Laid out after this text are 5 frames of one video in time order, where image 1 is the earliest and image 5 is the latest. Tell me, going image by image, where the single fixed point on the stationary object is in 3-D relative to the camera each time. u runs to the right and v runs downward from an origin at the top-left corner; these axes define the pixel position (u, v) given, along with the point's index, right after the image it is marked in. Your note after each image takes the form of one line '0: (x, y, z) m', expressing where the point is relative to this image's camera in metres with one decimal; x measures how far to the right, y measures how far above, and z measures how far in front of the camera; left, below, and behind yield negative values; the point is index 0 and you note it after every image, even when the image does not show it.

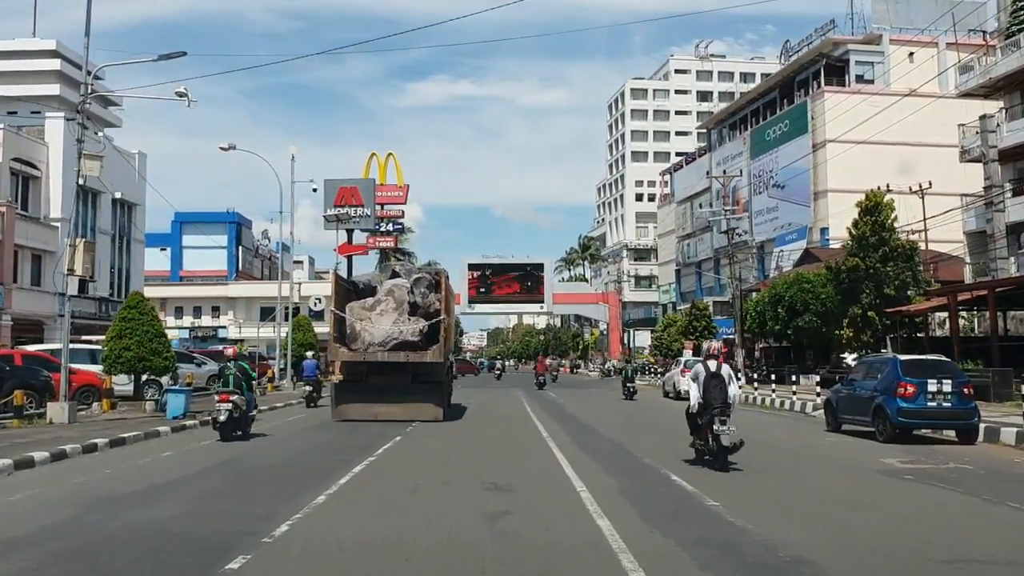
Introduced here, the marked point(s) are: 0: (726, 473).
0: (+3.2, -2.8, +14.6) m
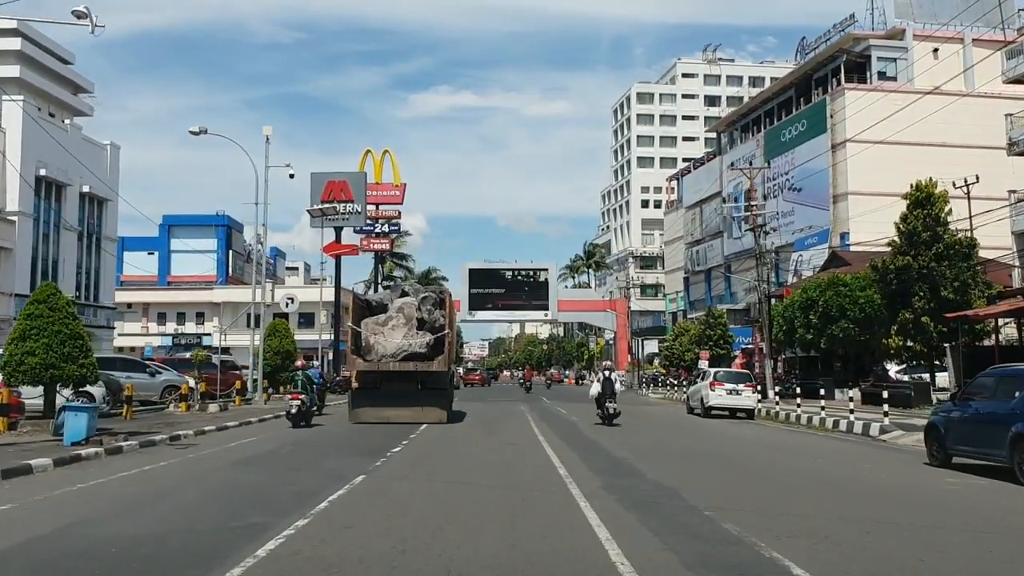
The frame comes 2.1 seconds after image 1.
0: (+3.3, -2.6, +10.2) m
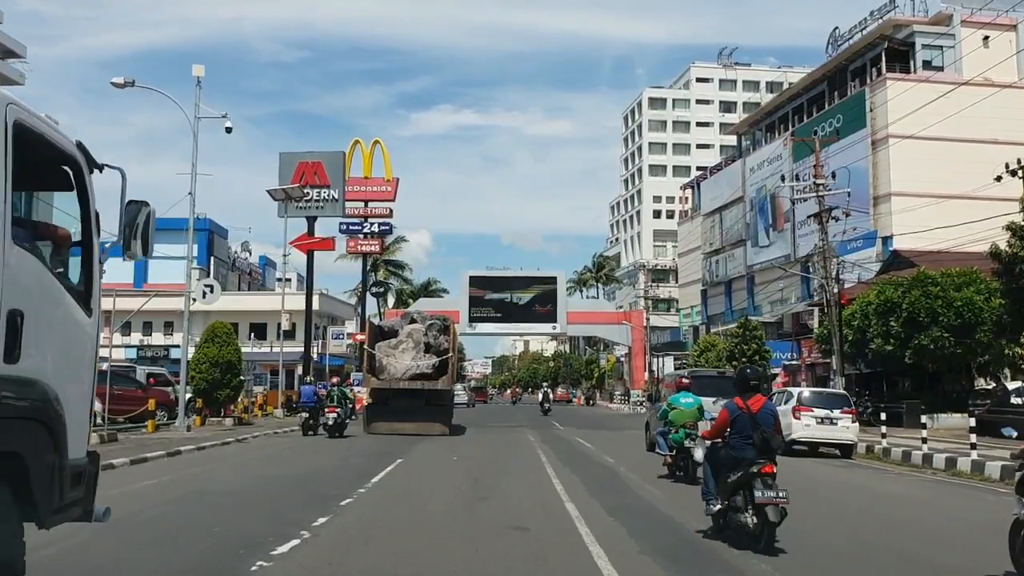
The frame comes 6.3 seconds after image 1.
0: (+3.4, -2.0, +2.2) m
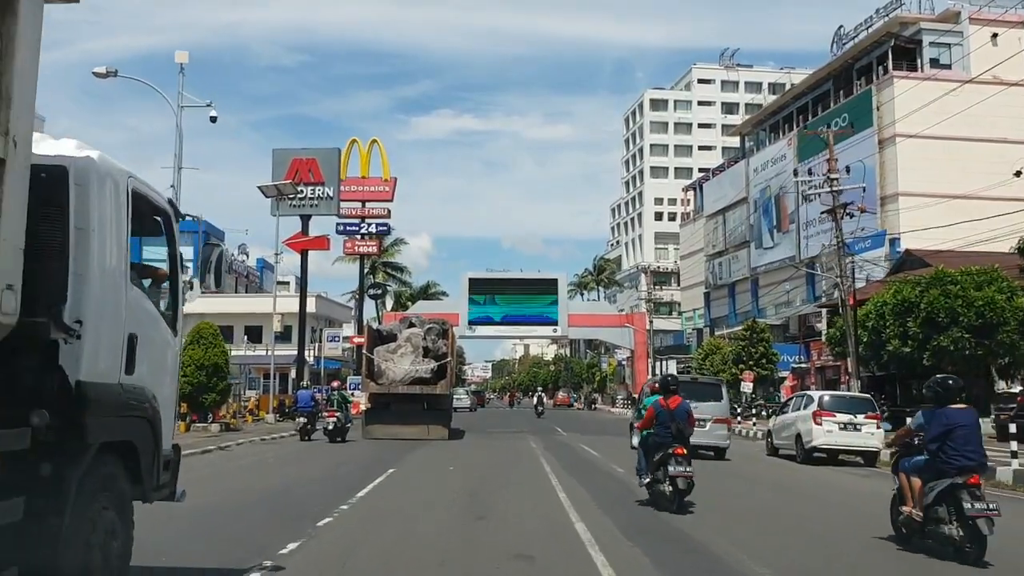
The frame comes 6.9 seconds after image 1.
0: (+3.4, -1.8, +0.9) m
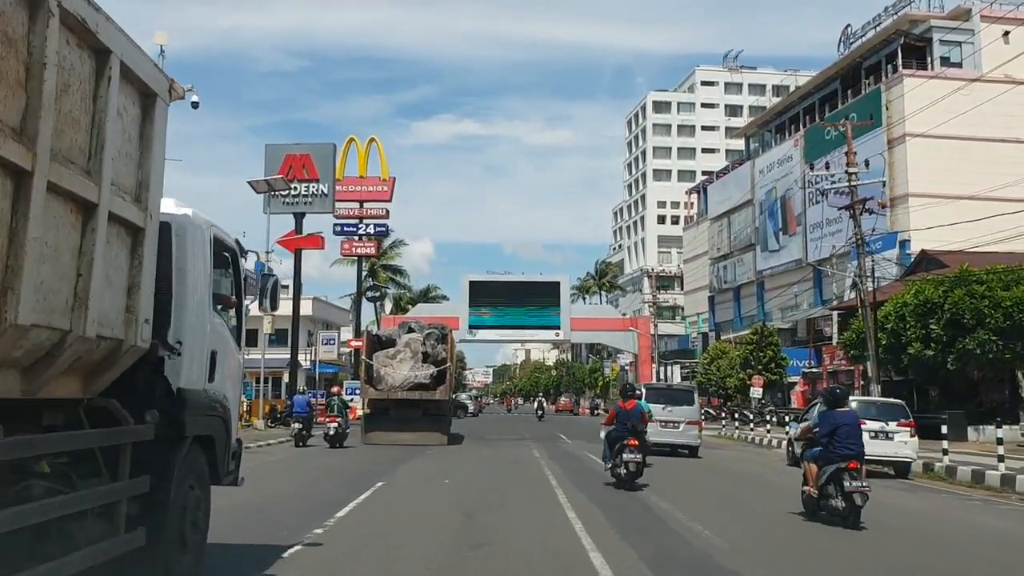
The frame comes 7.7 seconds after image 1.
0: (+3.4, -1.6, -0.6) m
